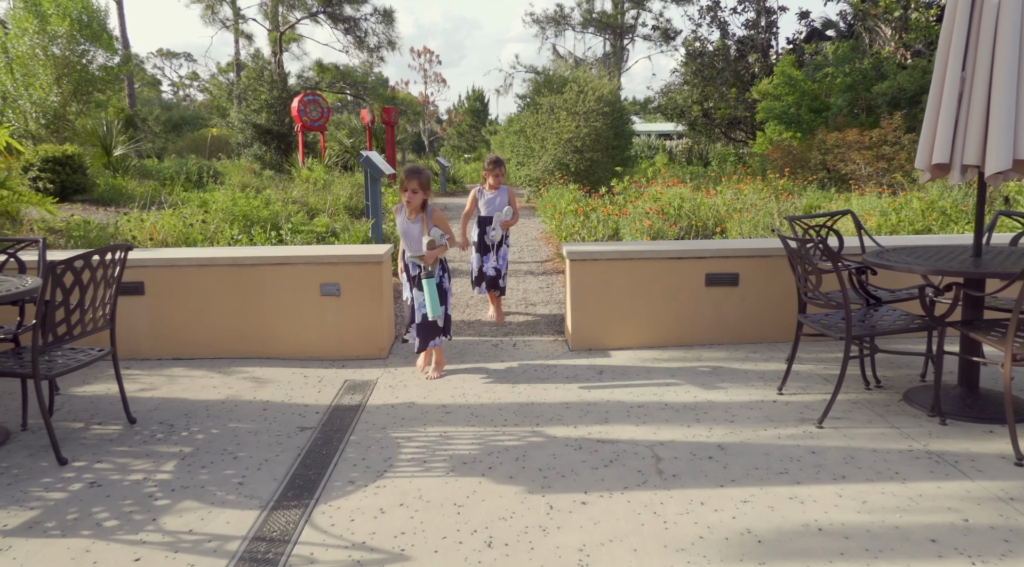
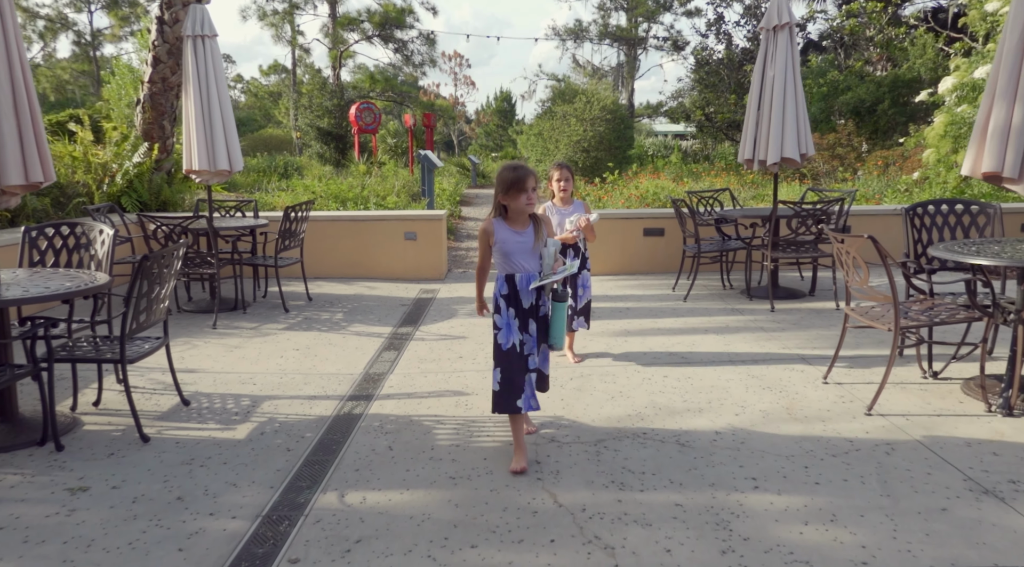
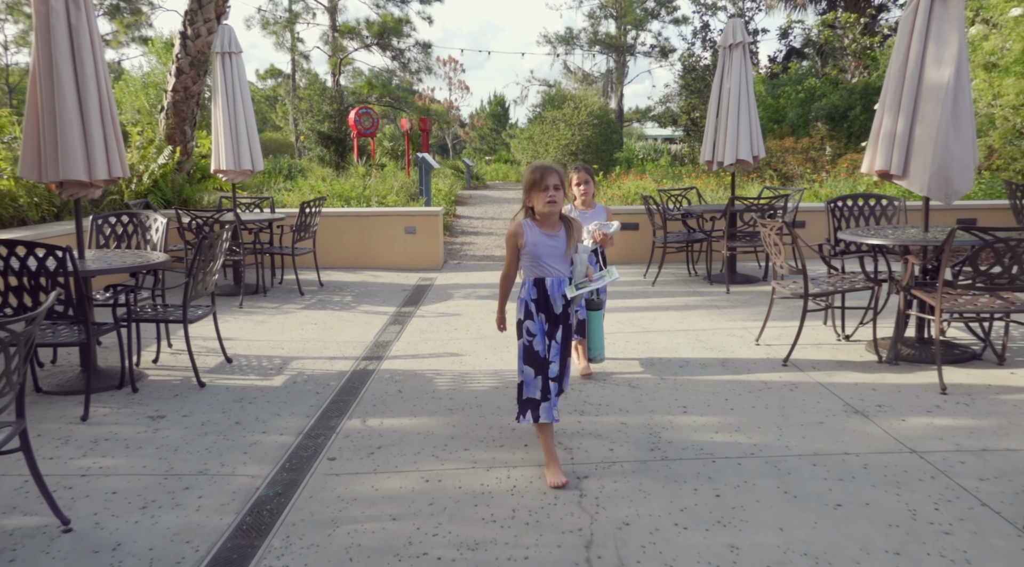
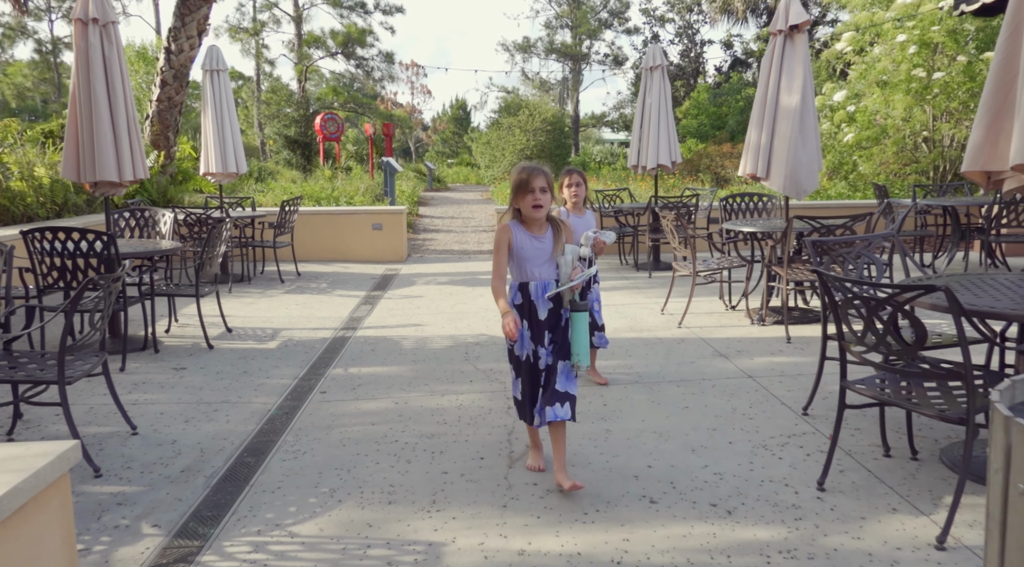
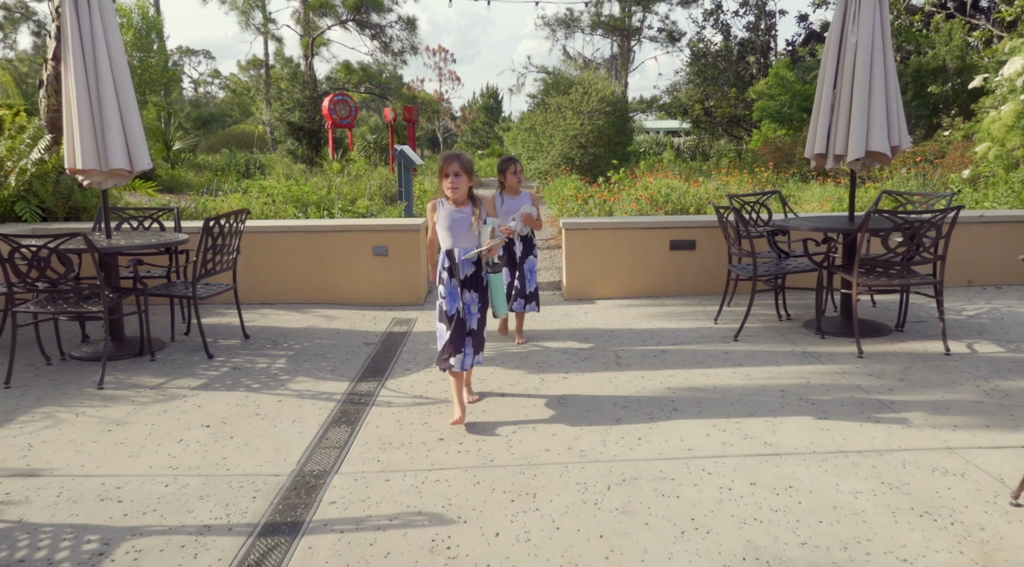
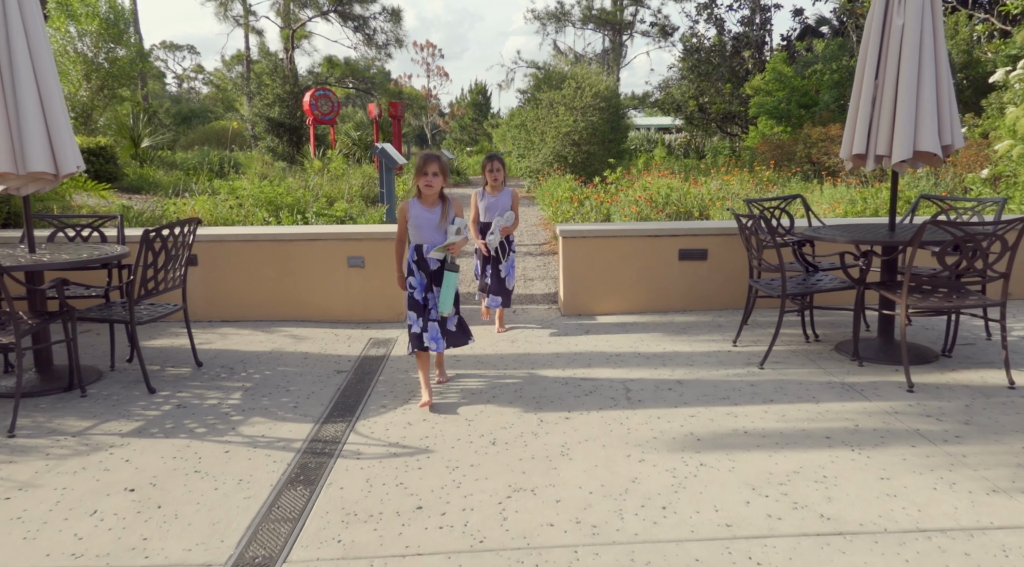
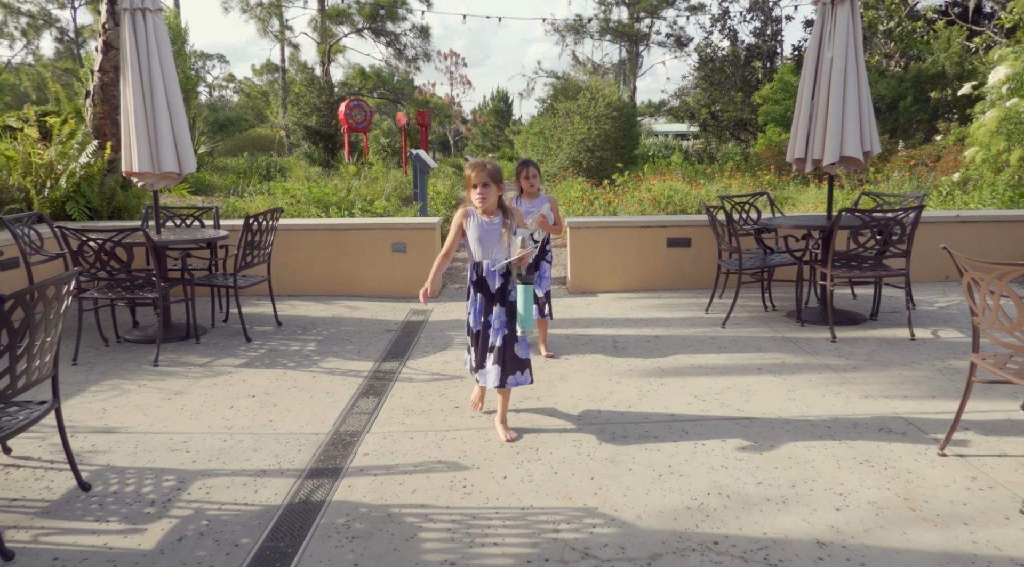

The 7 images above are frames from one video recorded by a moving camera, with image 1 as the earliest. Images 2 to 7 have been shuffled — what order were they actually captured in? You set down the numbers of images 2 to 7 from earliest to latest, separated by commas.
6, 5, 7, 2, 3, 4
